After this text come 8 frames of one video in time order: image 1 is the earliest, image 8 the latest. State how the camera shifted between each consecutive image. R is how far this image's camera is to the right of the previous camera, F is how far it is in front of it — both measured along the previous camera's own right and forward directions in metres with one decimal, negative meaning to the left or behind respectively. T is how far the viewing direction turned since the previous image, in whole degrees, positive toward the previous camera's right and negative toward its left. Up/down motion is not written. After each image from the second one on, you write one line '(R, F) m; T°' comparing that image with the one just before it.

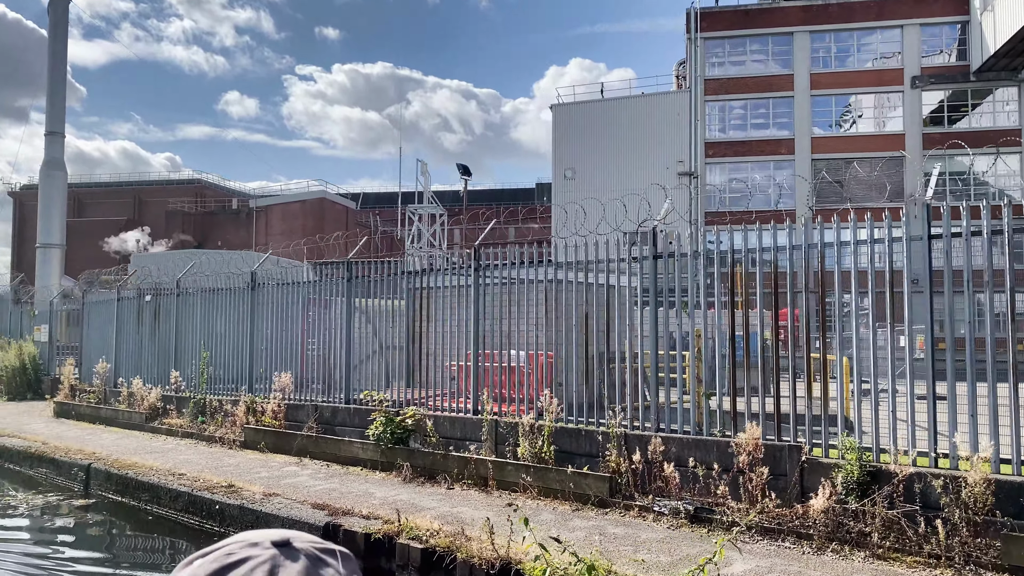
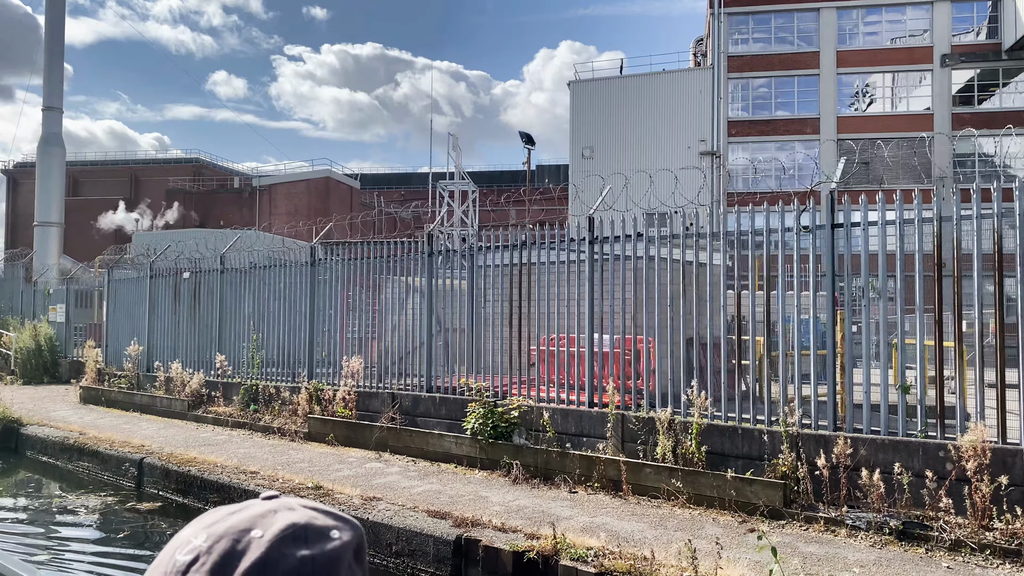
(-1.1, +1.0) m; 0°
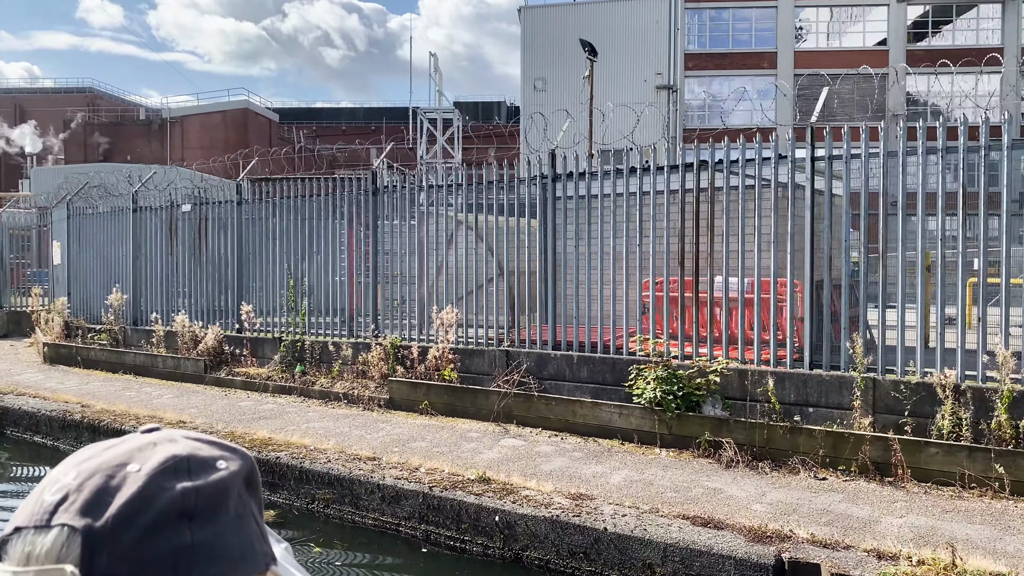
(-1.9, +1.7) m; +6°
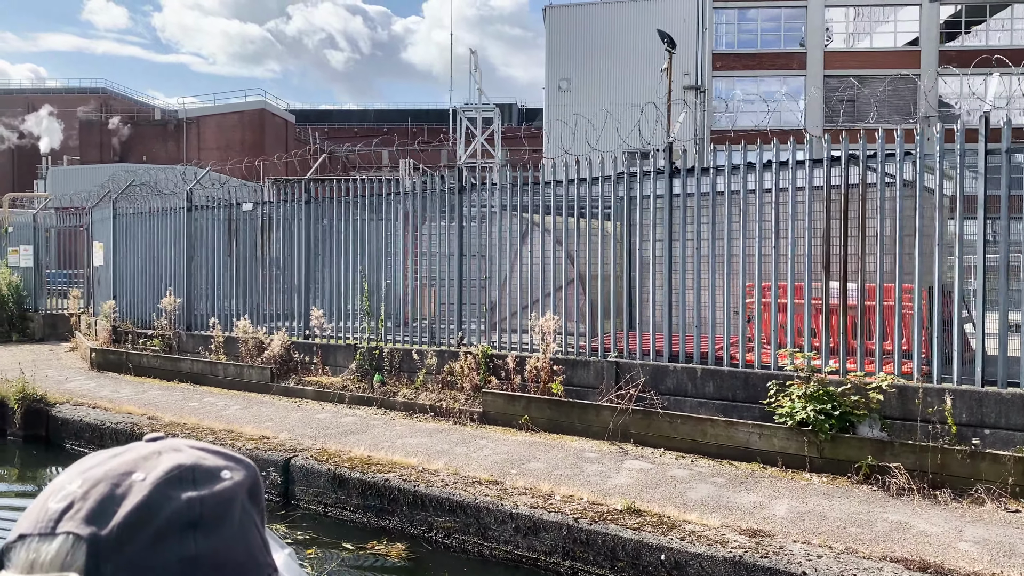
(-0.8, +0.5) m; 0°
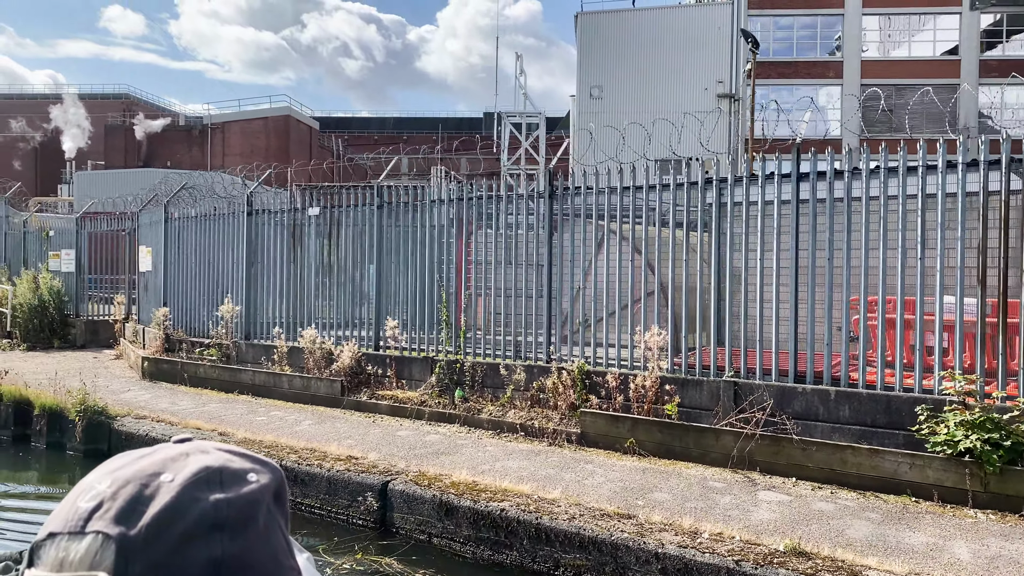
(-0.7, +0.5) m; -1°
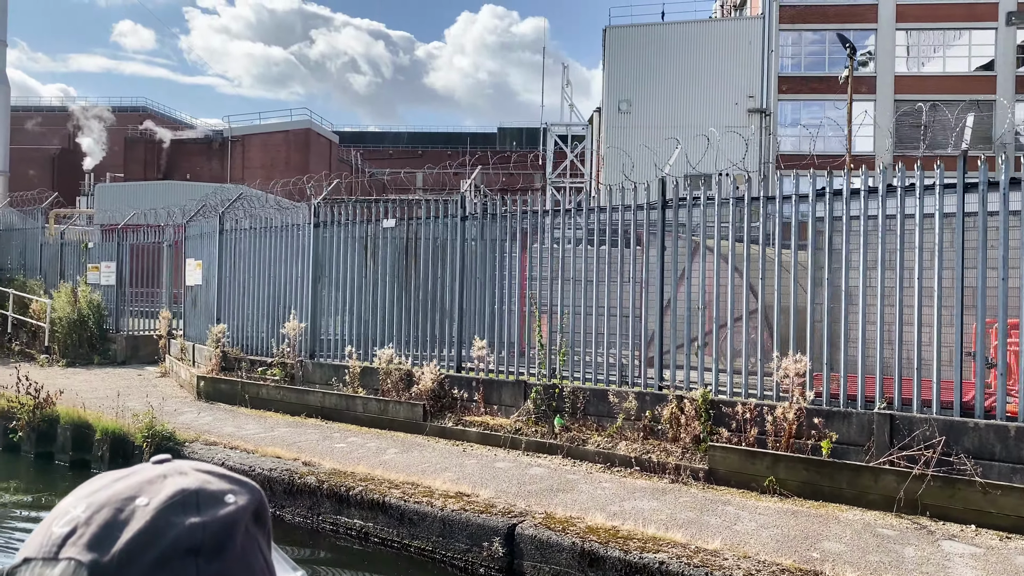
(-0.8, +0.6) m; -1°
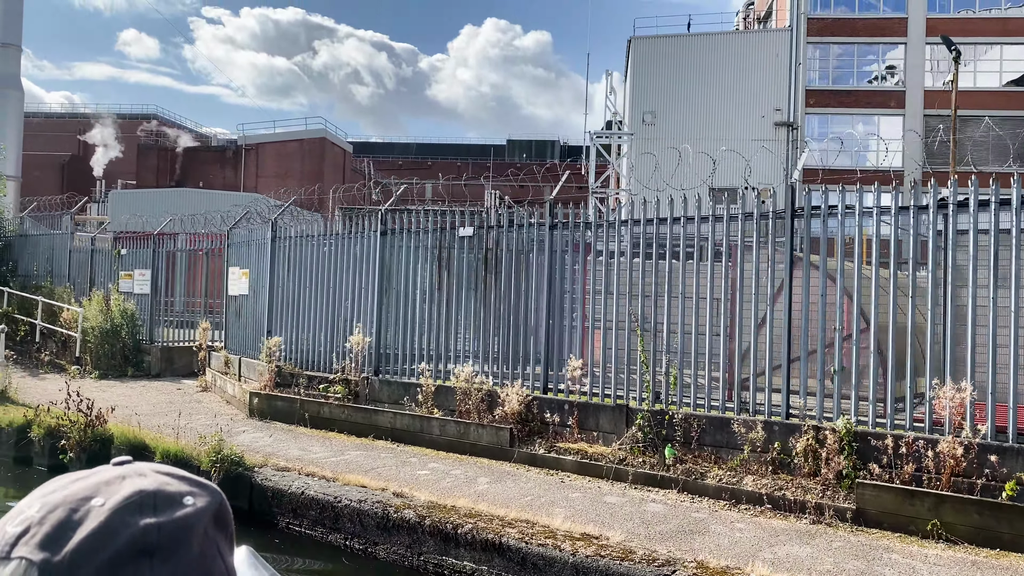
(-0.7, +0.6) m; 0°
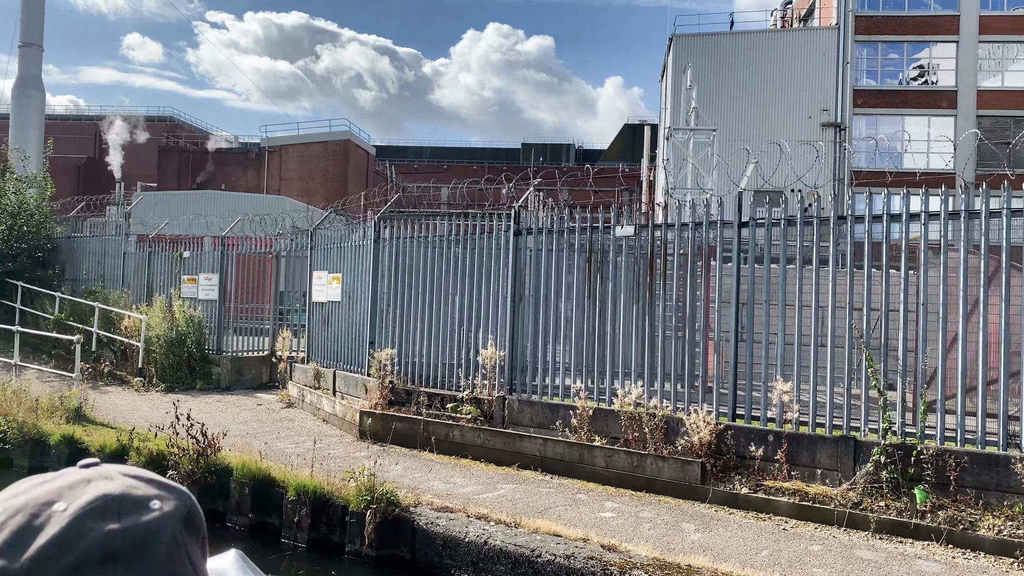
(-1.3, +1.0) m; -1°
